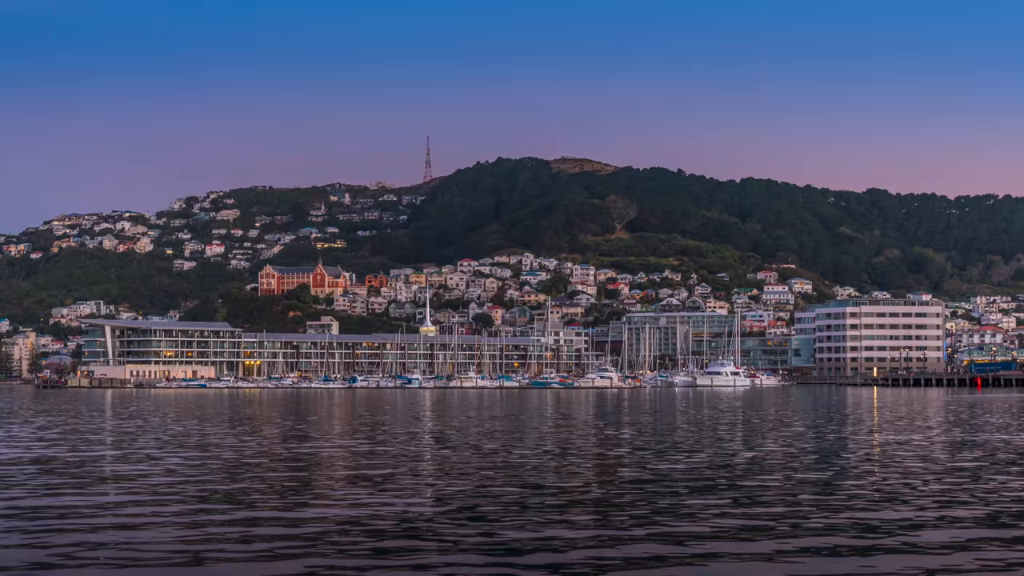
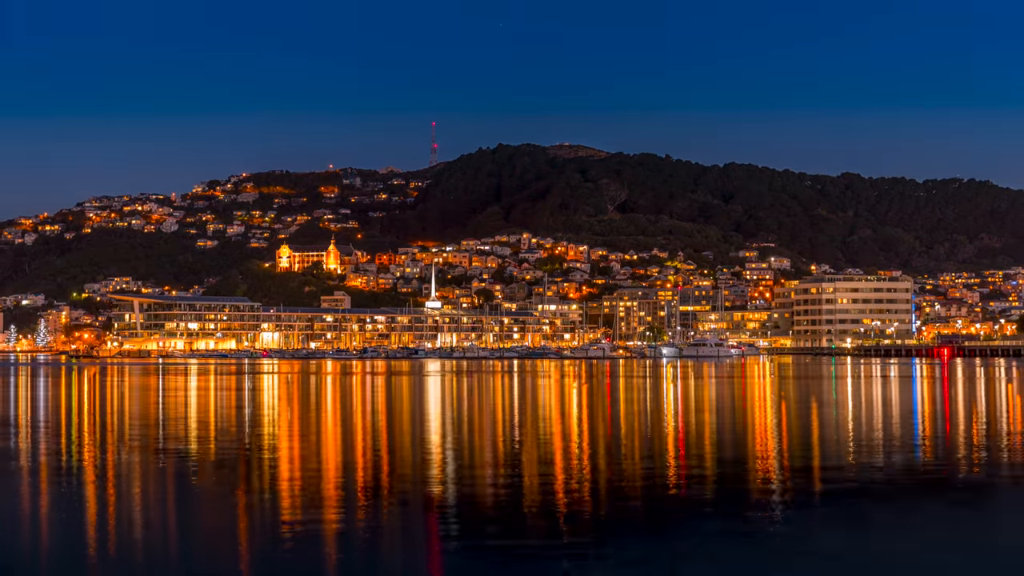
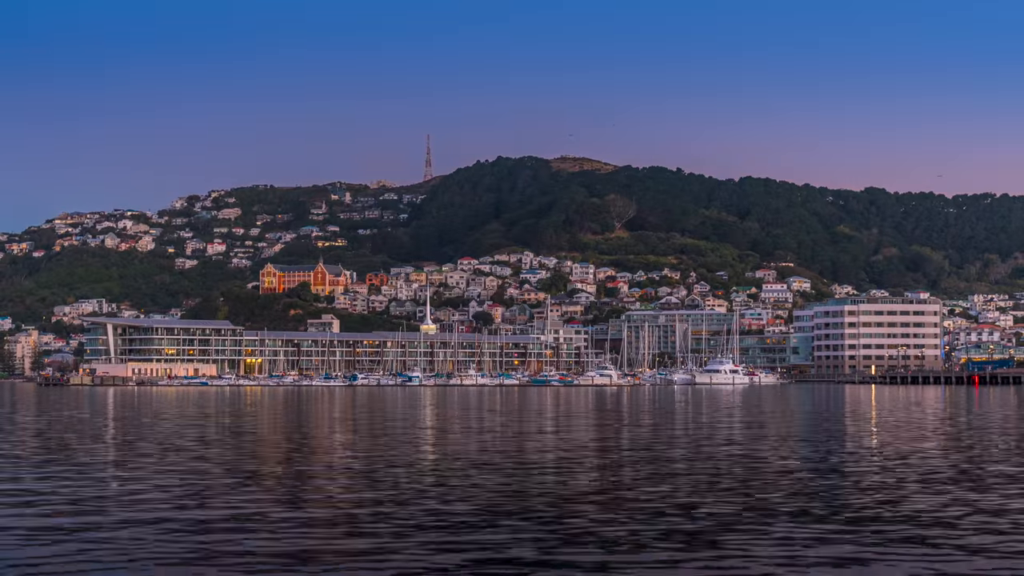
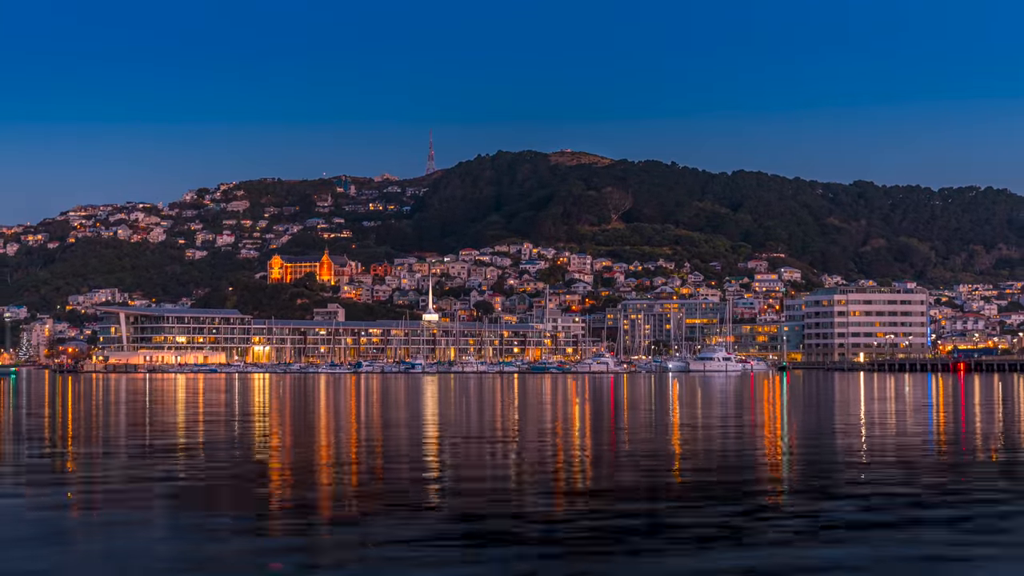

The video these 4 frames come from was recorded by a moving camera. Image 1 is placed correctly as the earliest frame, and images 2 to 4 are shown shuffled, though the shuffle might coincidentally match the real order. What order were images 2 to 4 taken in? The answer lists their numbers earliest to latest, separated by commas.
3, 4, 2
